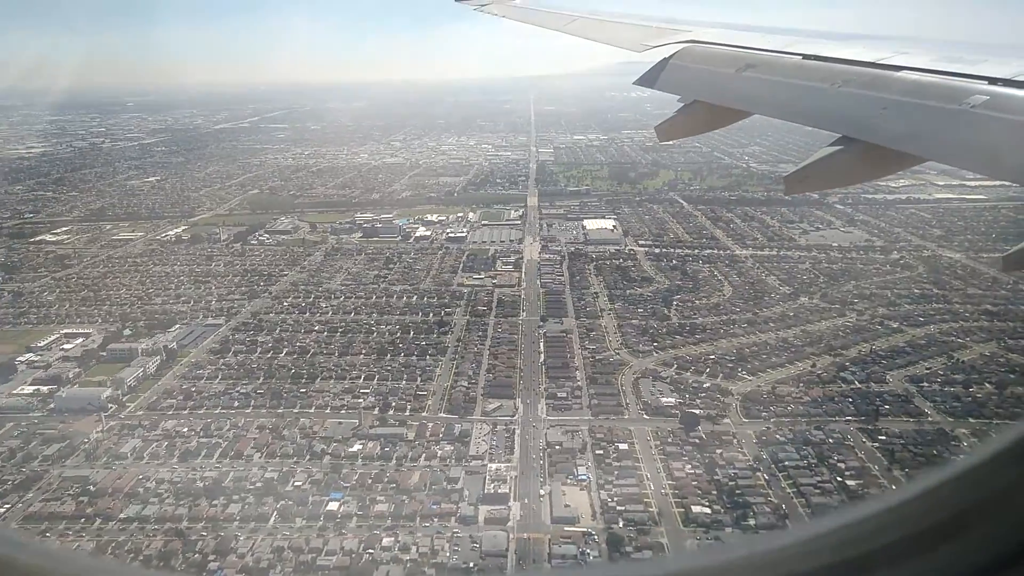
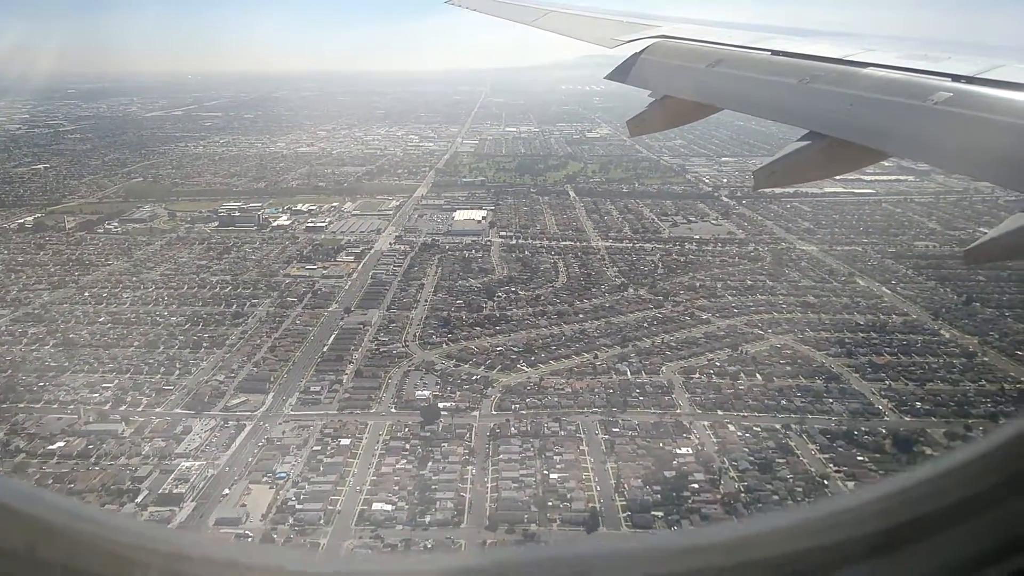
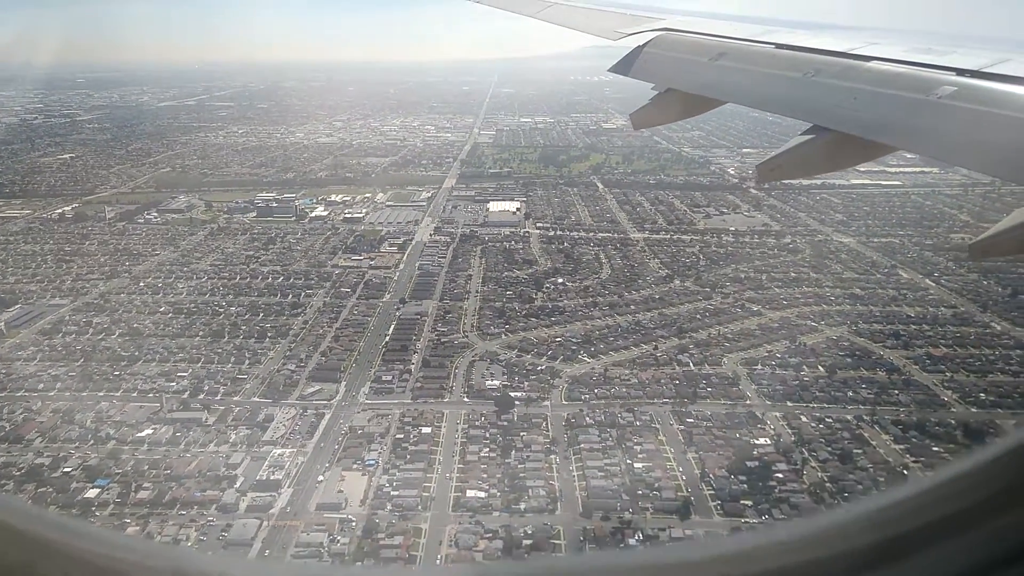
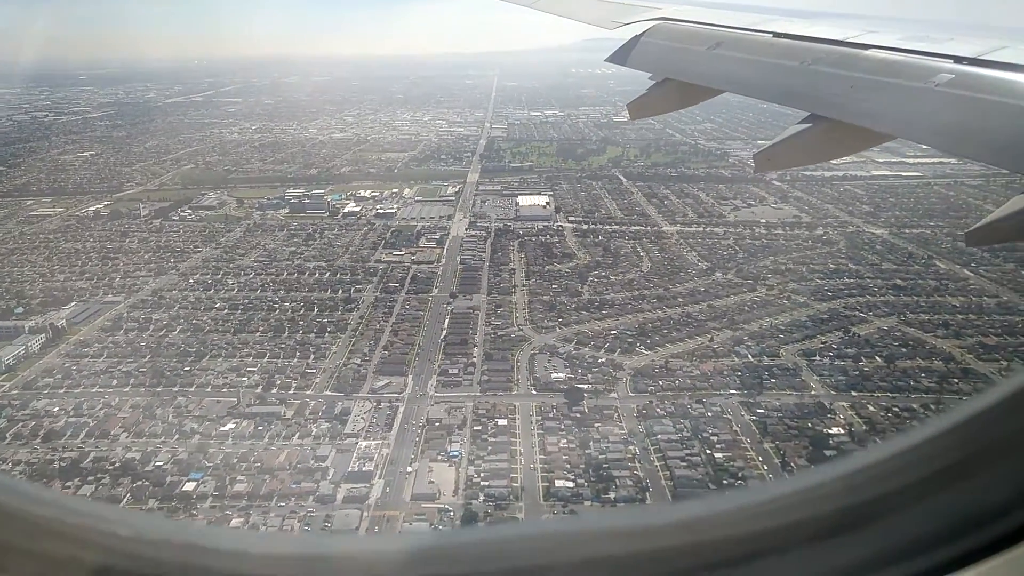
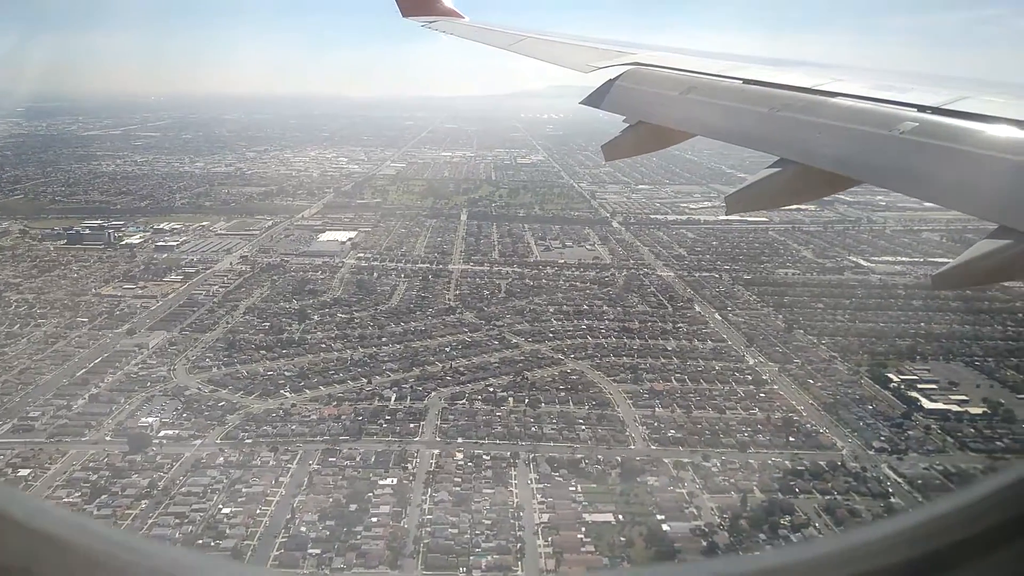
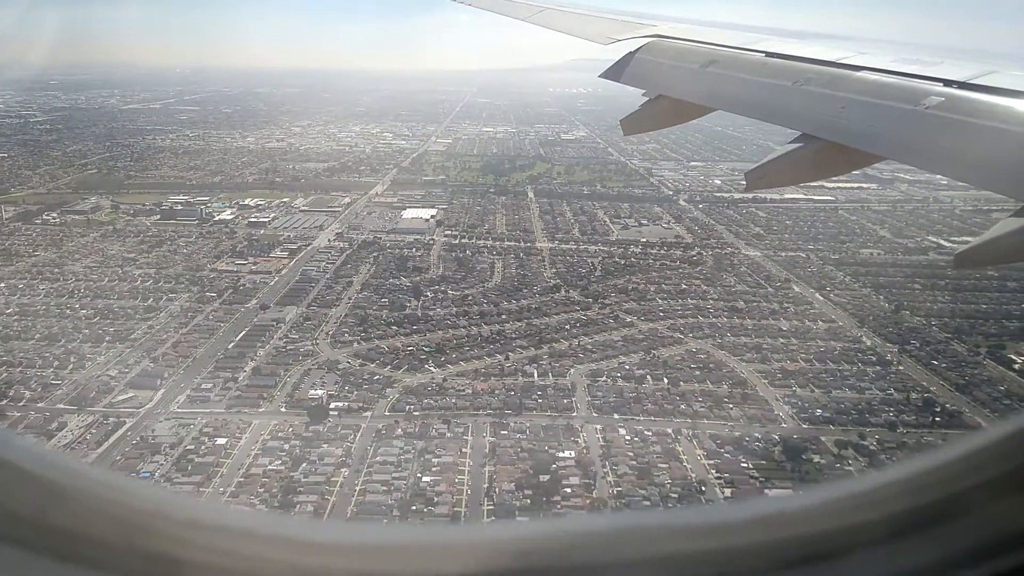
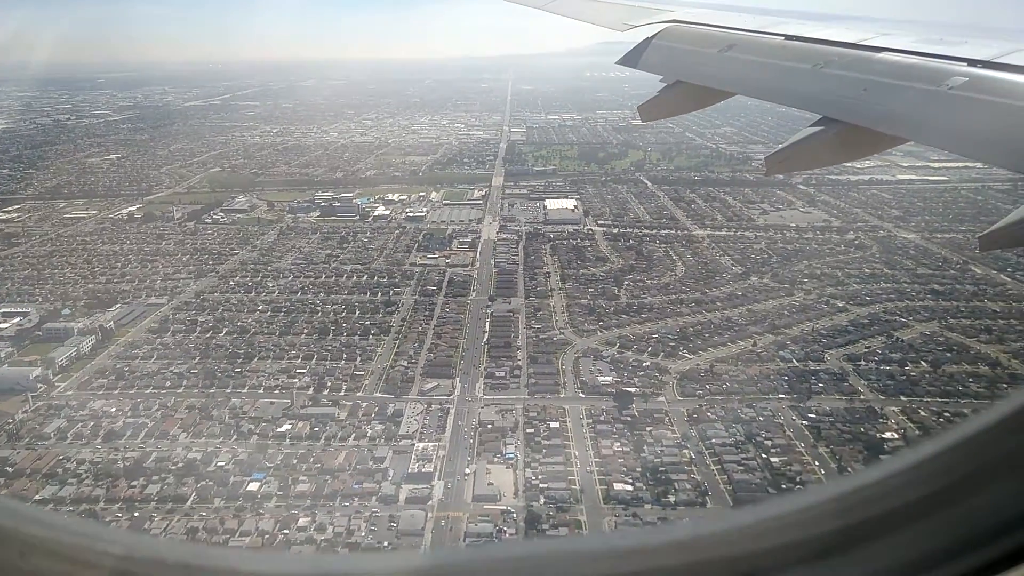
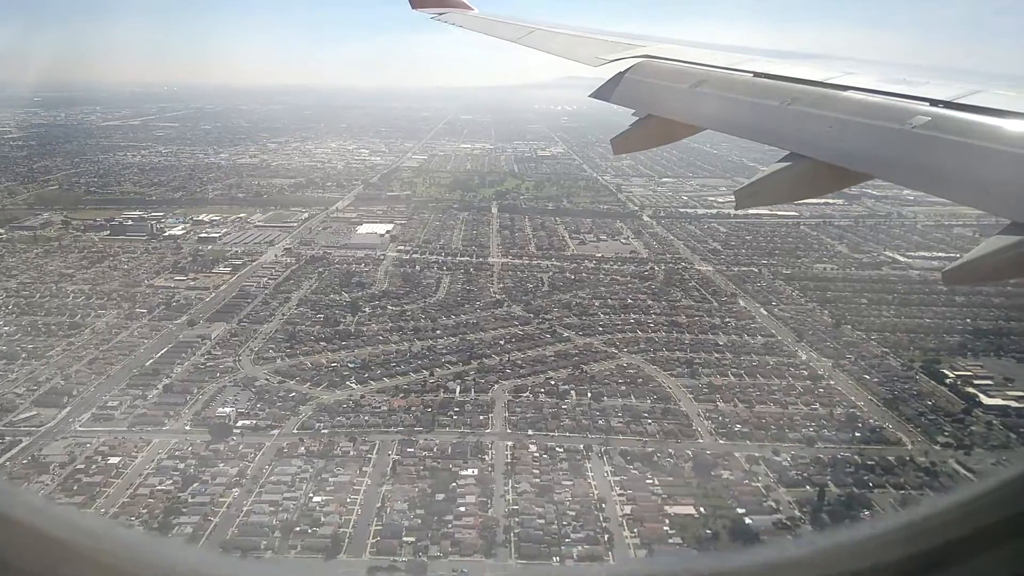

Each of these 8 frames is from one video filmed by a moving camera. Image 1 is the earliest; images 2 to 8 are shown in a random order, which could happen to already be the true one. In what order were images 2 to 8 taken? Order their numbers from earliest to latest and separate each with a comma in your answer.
7, 4, 3, 2, 6, 8, 5
